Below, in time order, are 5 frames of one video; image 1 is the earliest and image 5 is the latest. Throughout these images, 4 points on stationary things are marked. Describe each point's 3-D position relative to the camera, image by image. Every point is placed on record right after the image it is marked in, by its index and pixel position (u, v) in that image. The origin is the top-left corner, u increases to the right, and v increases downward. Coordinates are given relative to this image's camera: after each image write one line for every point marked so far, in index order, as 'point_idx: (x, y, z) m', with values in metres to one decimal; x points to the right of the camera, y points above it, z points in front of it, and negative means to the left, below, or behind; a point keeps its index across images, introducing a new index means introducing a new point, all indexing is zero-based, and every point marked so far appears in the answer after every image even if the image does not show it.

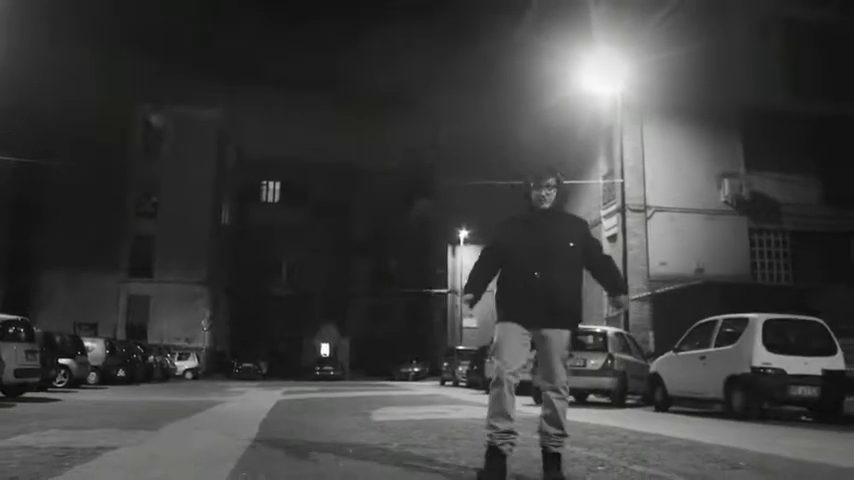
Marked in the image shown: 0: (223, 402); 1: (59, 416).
0: (-4.7, -3.7, +19.1) m
1: (-5.5, -2.7, +12.5) m
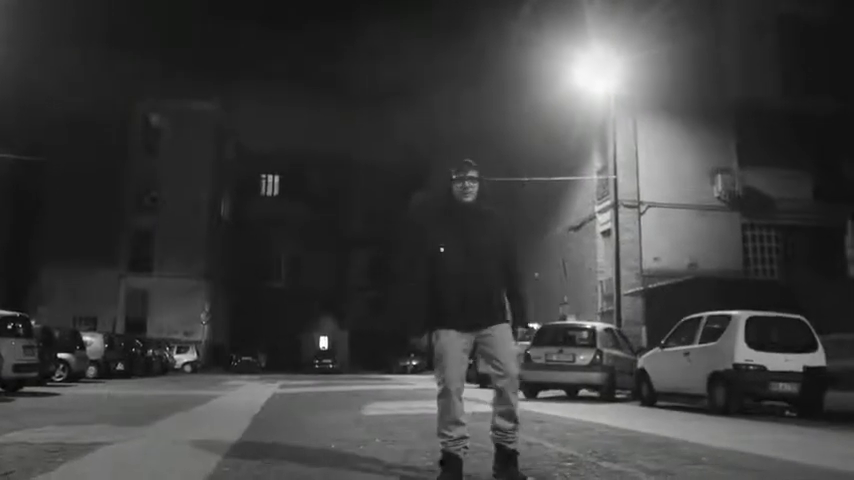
0: (-4.9, -3.7, +19.4) m
1: (-5.7, -2.6, +12.8) m
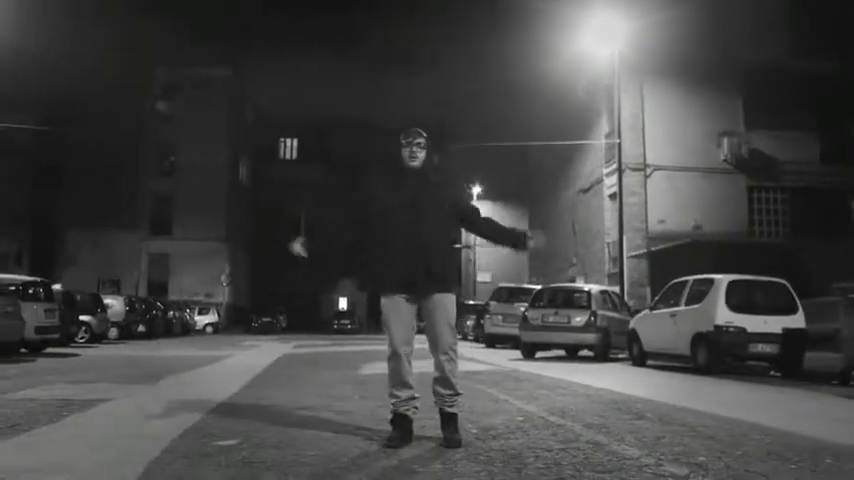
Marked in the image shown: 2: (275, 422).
0: (-4.8, -2.9, +20.2) m
1: (-5.8, -2.2, +13.6) m
2: (-1.2, -1.5, +6.8) m
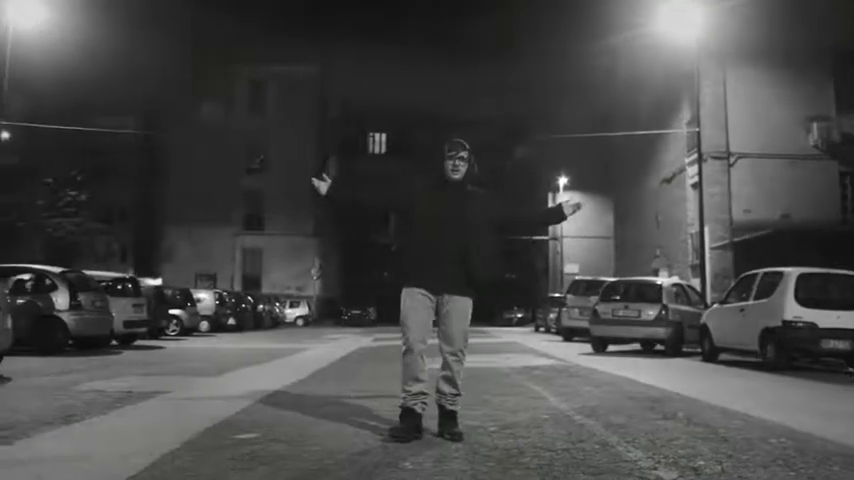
0: (-3.0, -2.8, +20.8) m
1: (-4.8, -2.1, +14.4) m
2: (-1.0, -1.5, +7.1) m
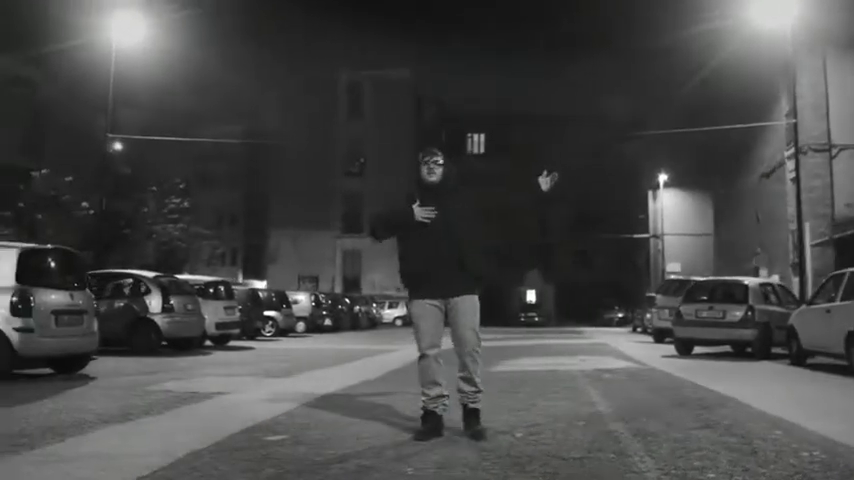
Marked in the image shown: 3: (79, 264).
0: (-0.9, -2.8, +21.2) m
1: (-3.5, -2.3, +15.0) m
2: (-0.7, -1.6, +7.3) m
3: (-4.8, -0.3, +11.4) m
